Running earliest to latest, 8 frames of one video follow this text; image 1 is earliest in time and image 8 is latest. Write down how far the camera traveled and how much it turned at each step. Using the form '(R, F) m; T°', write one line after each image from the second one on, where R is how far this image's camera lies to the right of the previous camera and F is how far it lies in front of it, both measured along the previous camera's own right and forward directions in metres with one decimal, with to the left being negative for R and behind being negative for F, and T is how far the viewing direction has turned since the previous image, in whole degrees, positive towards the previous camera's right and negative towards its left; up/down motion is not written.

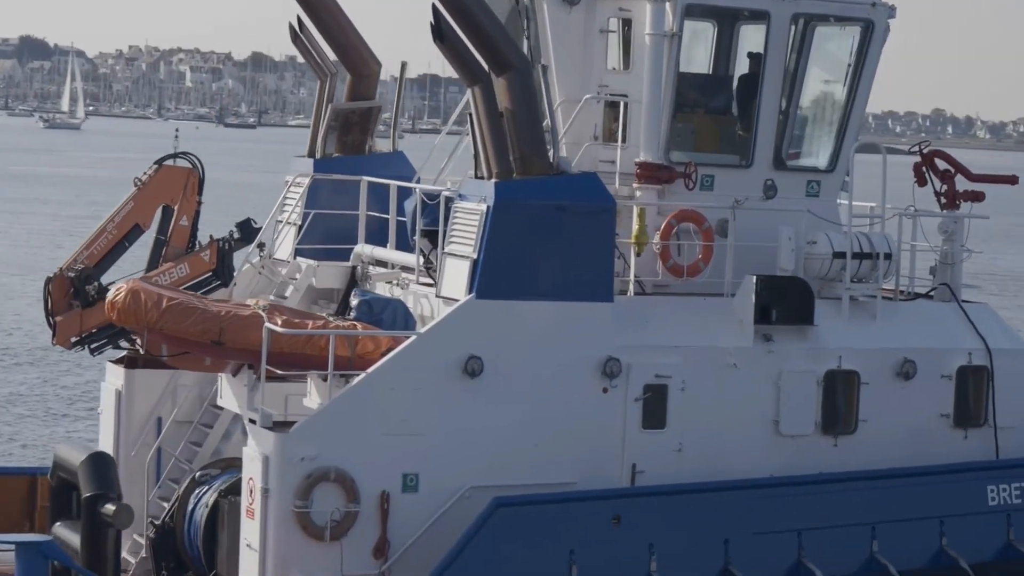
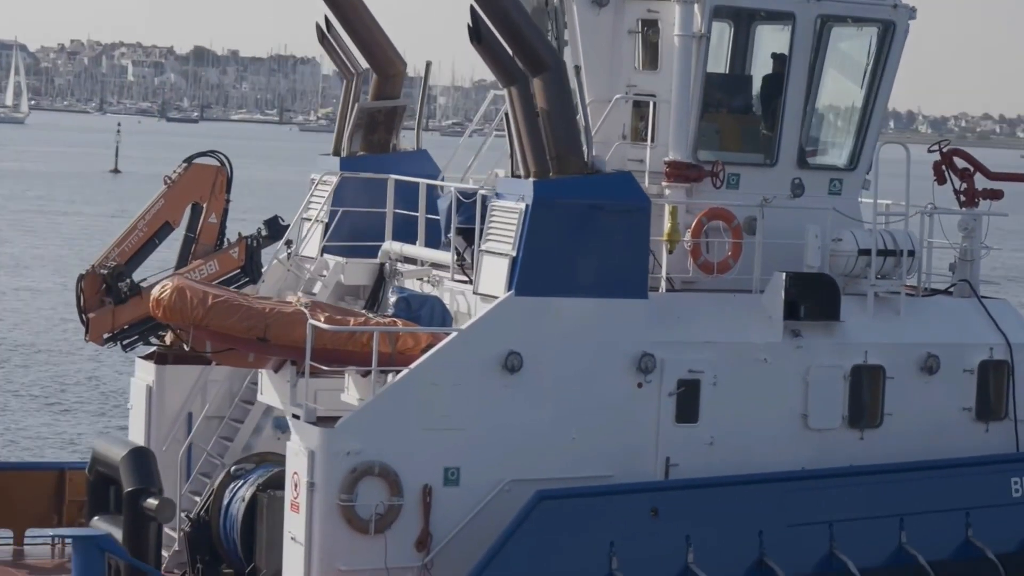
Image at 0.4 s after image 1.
(-0.3, -0.1) m; +1°
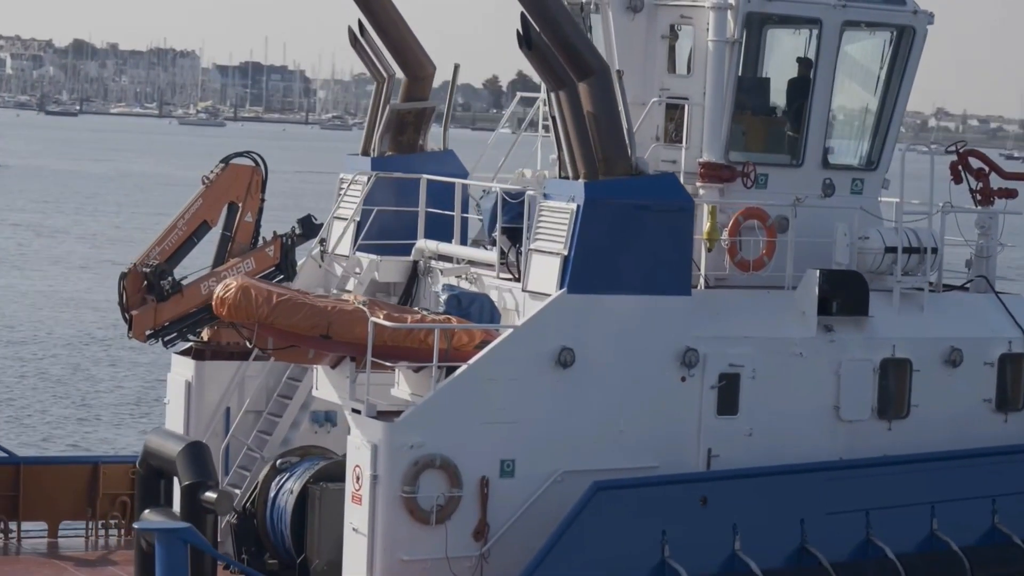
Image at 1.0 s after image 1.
(-0.6, -0.3) m; +2°
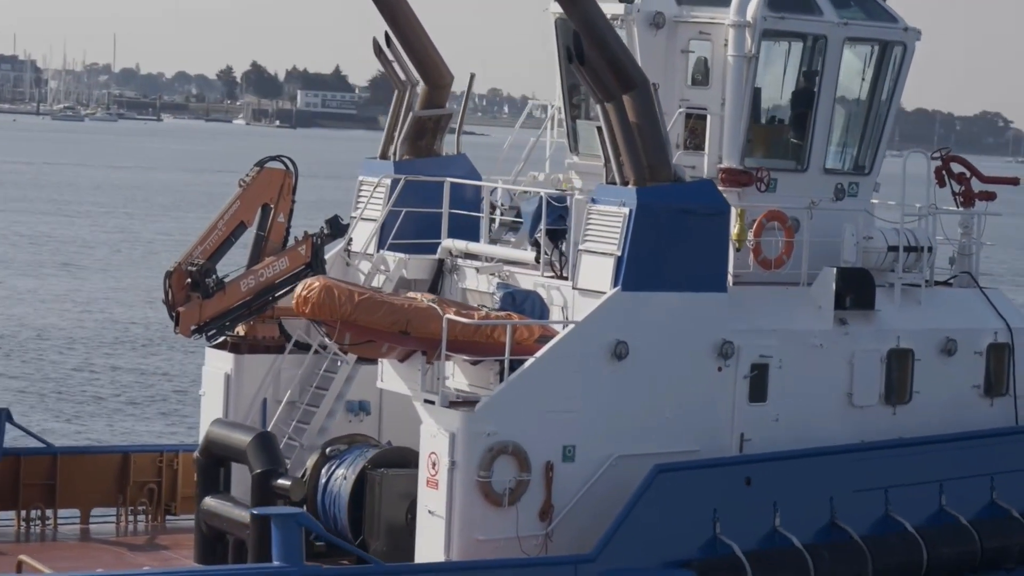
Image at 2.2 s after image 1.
(-1.2, -0.6) m; +5°
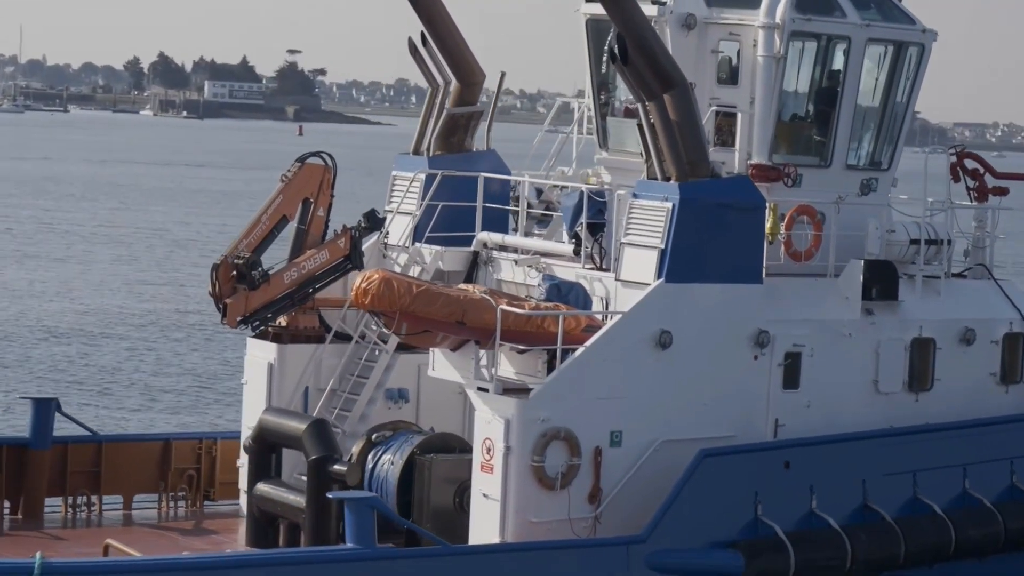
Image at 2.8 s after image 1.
(-0.6, -0.4) m; +1°
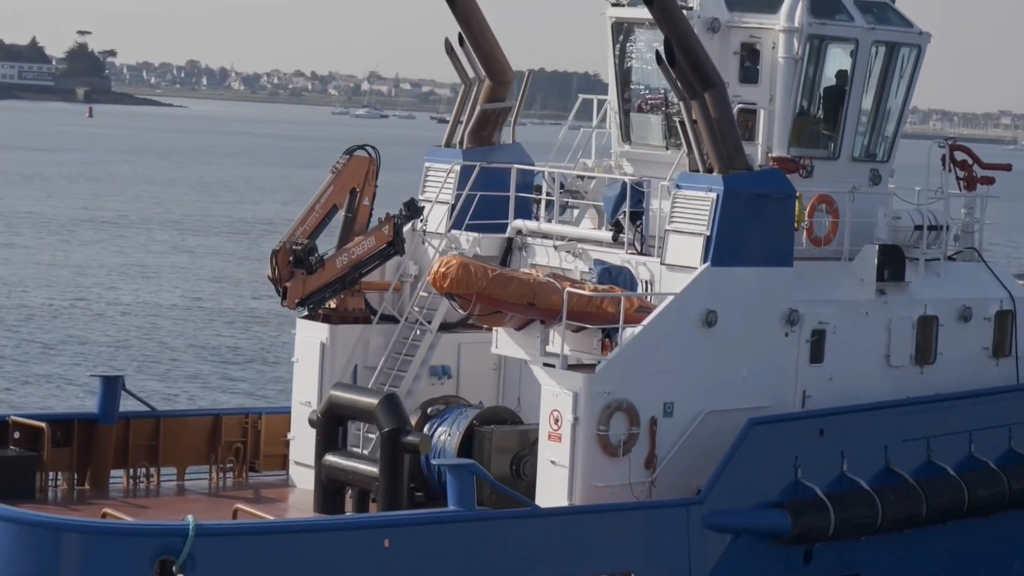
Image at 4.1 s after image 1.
(-1.1, -0.8) m; +4°
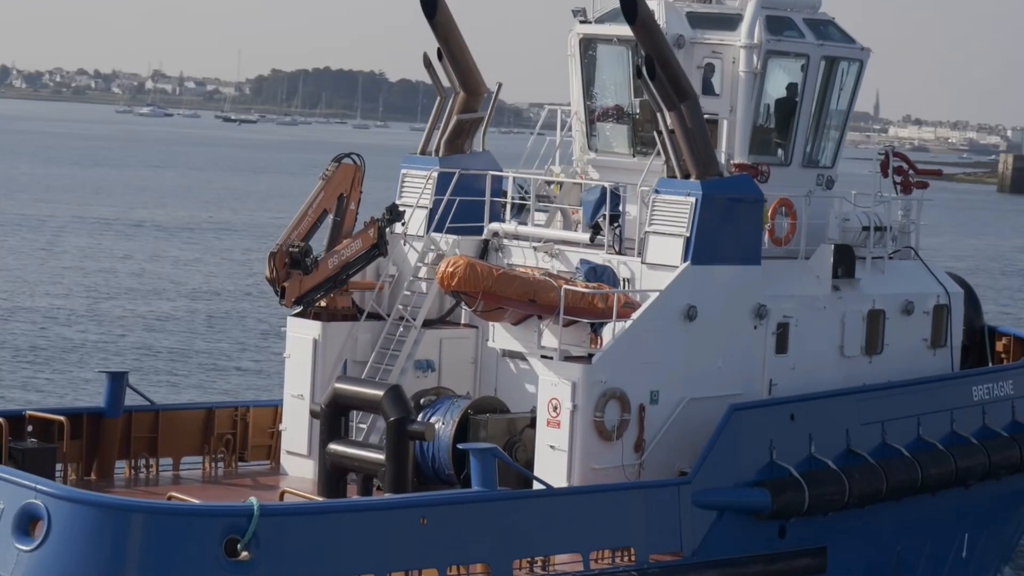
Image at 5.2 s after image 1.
(-0.9, -0.7) m; +5°
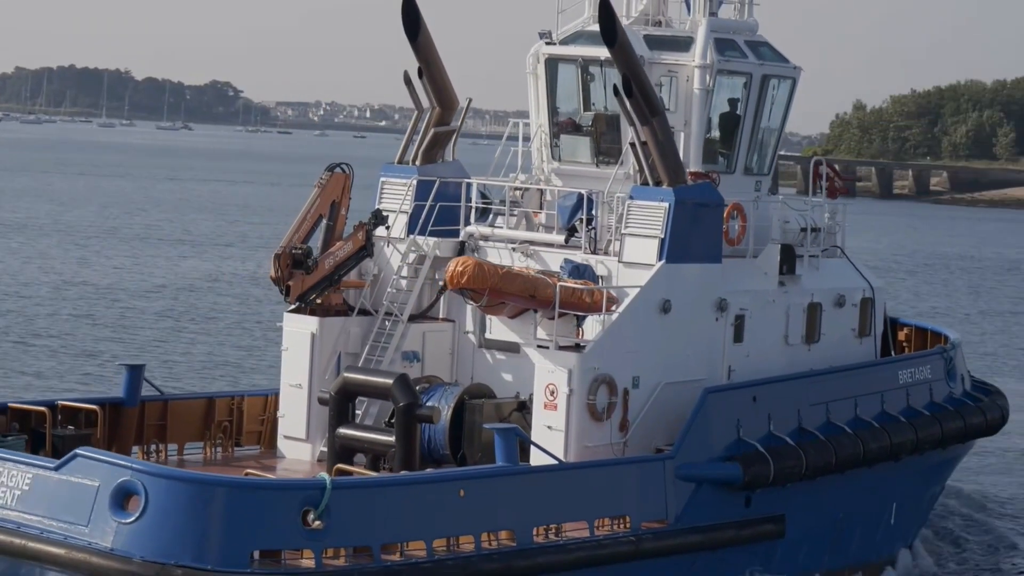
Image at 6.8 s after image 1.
(-1.3, -1.2) m; +6°
